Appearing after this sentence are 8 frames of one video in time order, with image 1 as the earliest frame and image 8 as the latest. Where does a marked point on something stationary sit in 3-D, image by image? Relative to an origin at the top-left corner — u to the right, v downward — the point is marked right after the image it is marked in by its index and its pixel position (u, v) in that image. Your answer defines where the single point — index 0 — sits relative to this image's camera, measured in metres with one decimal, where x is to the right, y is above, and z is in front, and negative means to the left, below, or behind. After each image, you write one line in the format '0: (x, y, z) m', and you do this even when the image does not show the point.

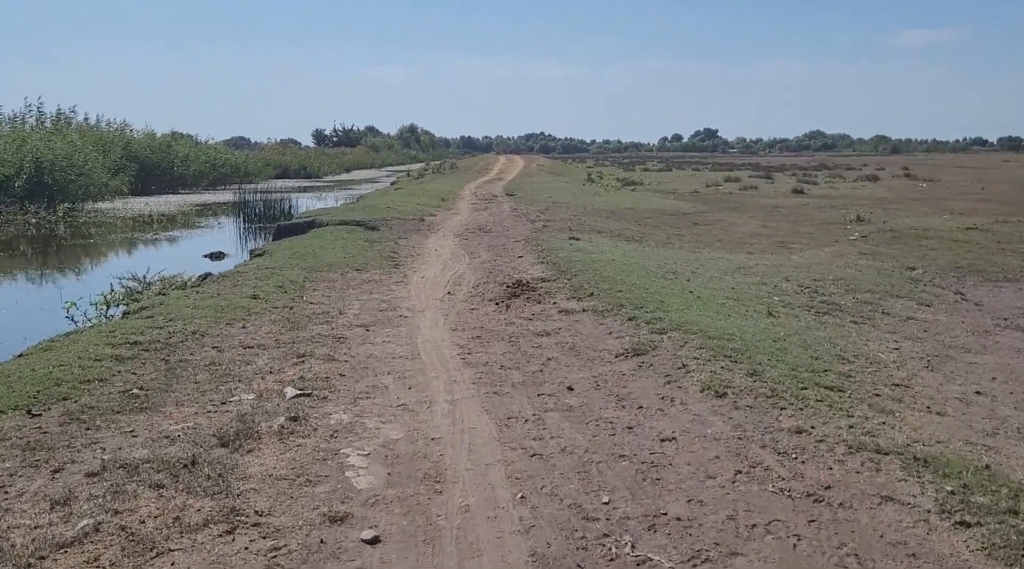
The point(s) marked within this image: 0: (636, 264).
0: (+2.4, +0.4, +18.4) m
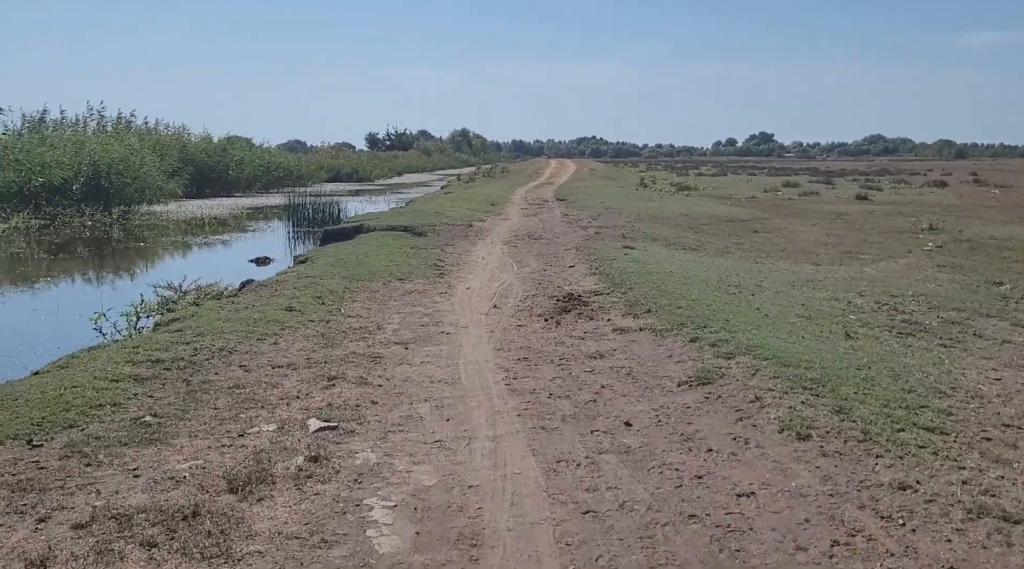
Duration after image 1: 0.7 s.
0: (+3.4, +0.2, +17.3) m
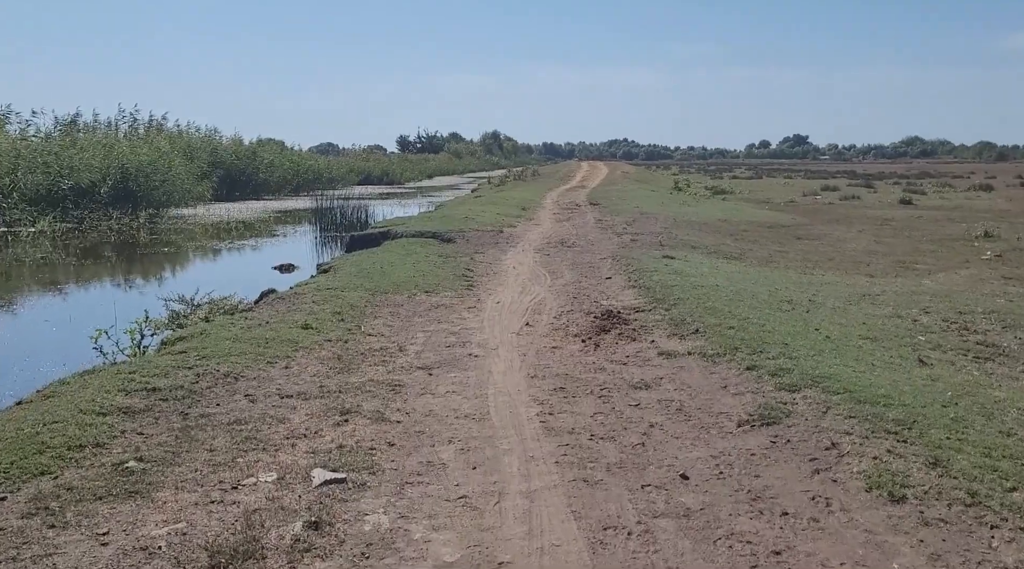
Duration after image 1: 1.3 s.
0: (+3.9, -0.1, +16.1) m
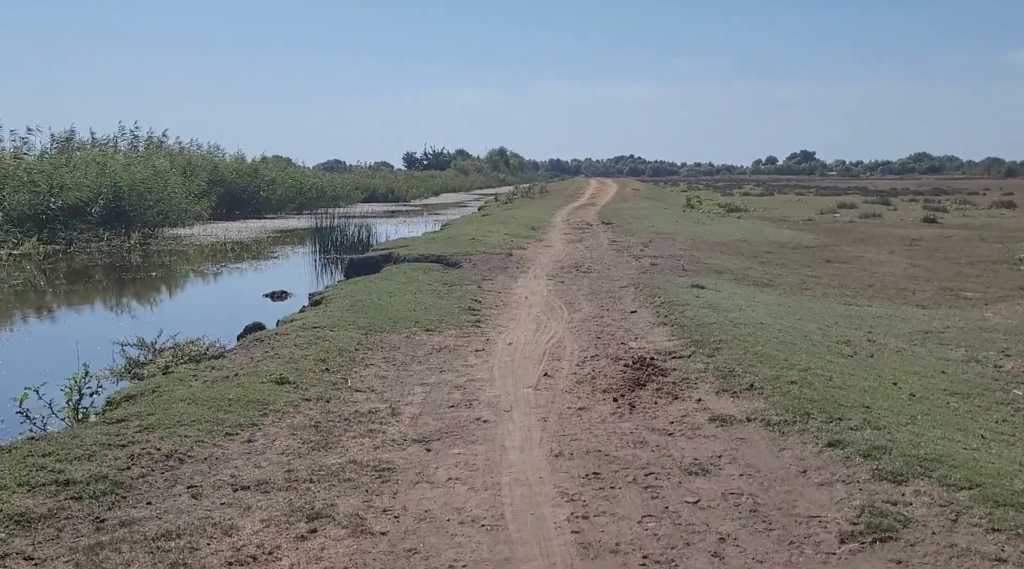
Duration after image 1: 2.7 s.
0: (+4.1, -0.6, +14.0) m
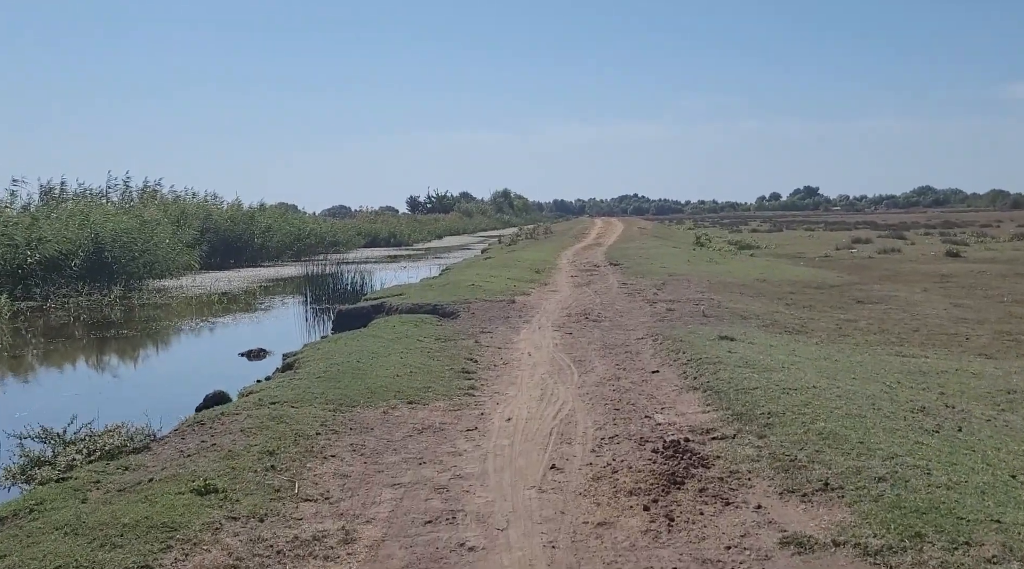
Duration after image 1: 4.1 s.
0: (+4.1, -1.3, +11.5) m
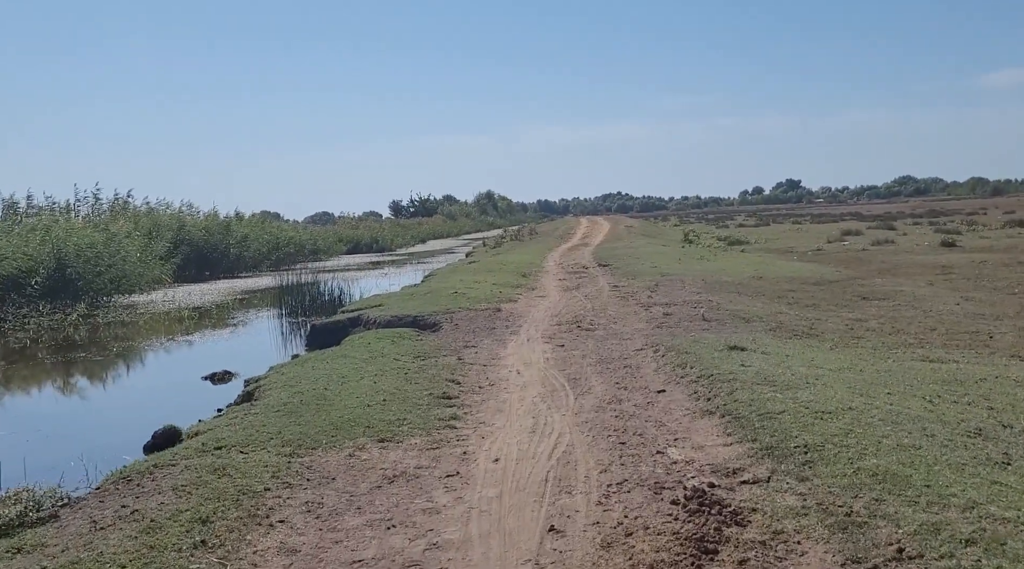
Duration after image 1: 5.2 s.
0: (+4.0, -1.3, +9.9) m
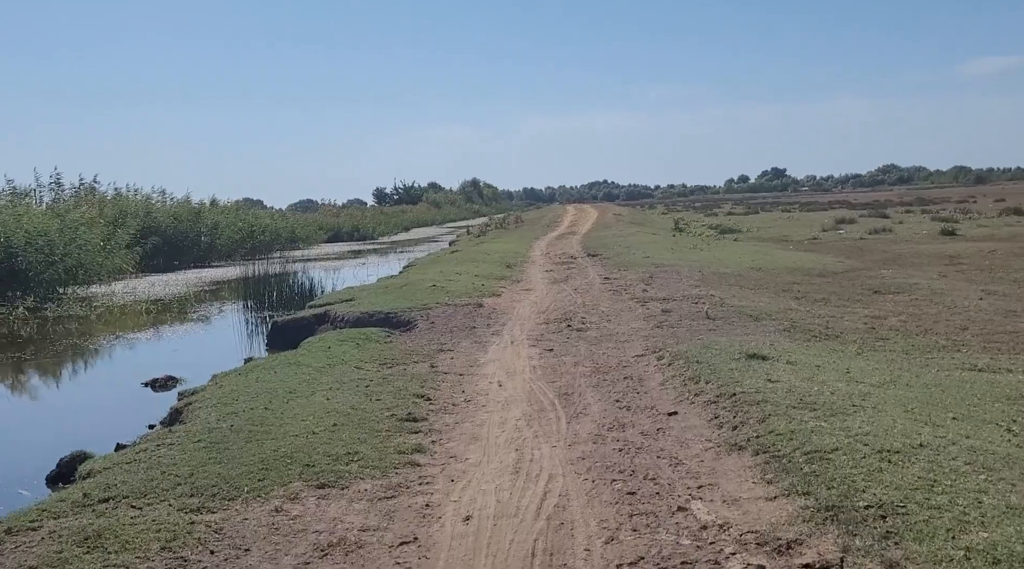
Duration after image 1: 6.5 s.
0: (+3.8, -1.3, +7.8) m
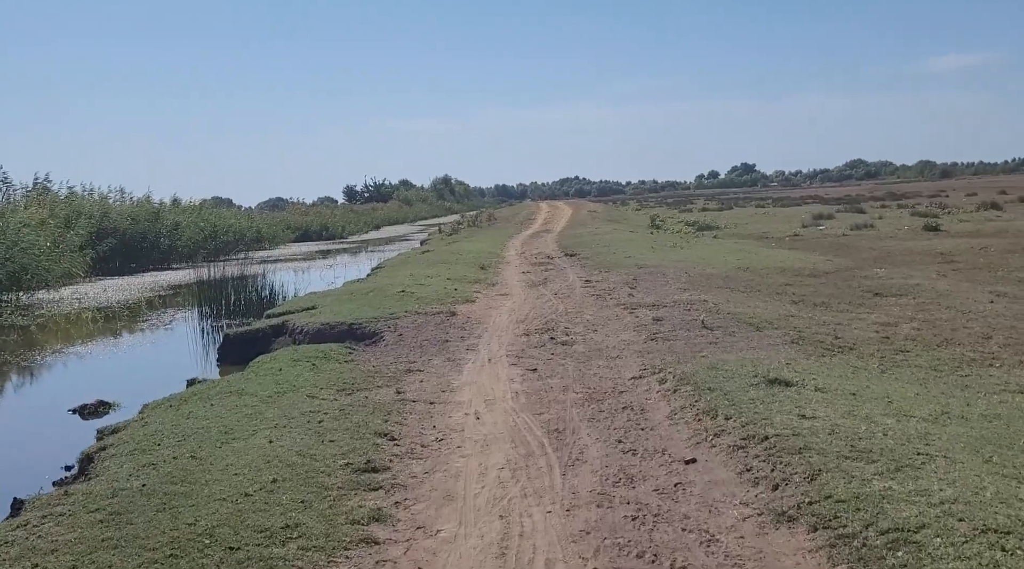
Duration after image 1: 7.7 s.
0: (+3.7, -1.5, +6.0) m
